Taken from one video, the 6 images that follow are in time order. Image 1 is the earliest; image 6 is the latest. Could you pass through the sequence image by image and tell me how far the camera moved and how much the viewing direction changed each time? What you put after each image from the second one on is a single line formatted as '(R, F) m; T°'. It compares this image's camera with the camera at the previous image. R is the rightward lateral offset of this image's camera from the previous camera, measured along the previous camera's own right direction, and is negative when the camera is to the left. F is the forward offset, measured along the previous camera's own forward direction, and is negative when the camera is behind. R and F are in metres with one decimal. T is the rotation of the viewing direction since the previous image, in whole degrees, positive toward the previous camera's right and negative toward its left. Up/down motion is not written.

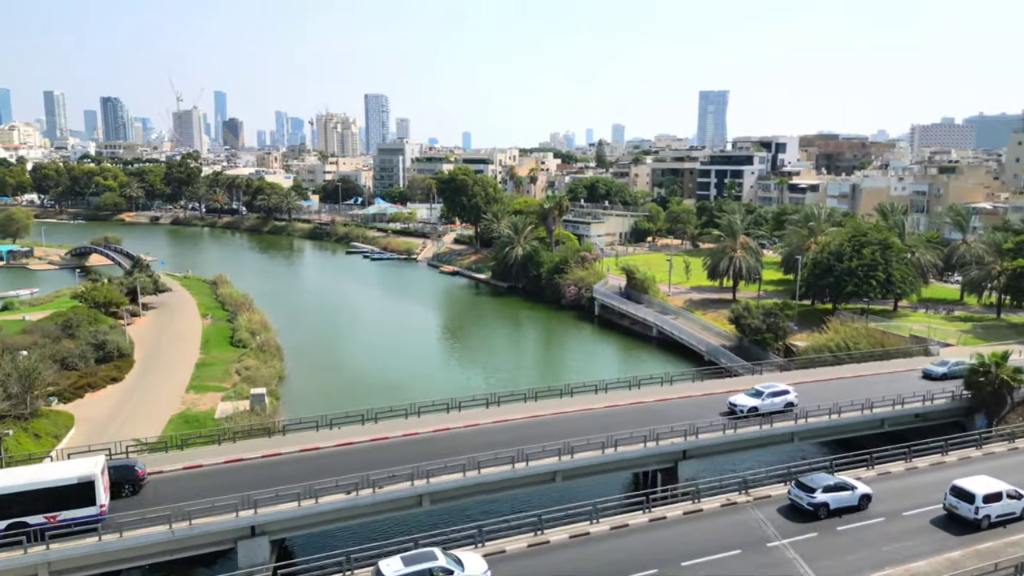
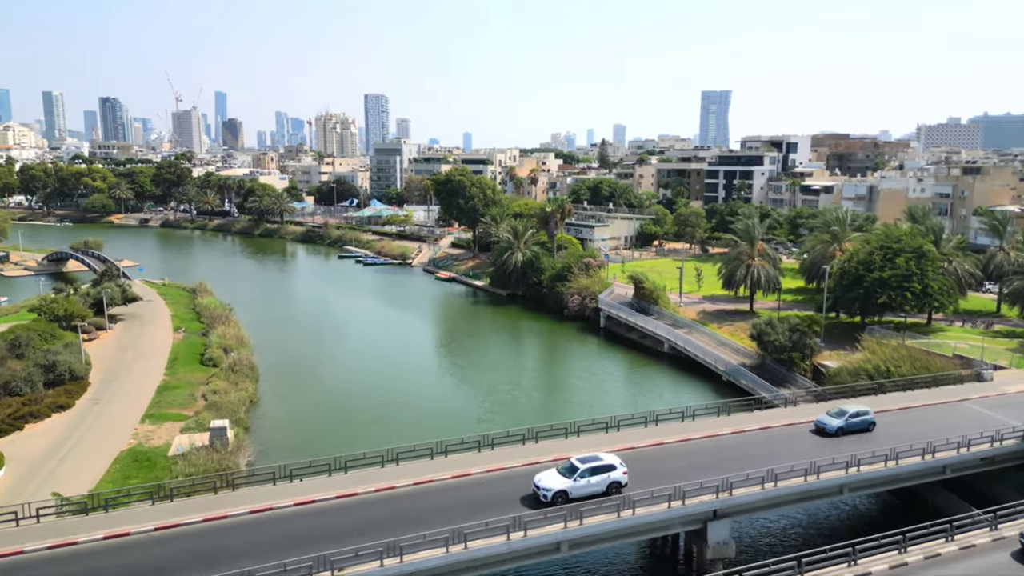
(+0.1, +4.0) m; 0°
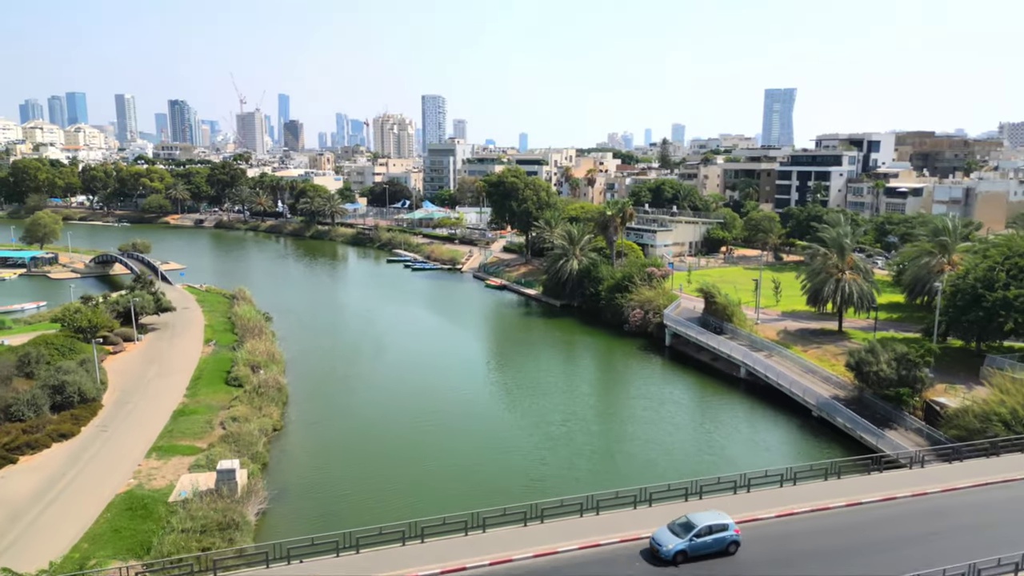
(-0.1, +4.6) m; -4°
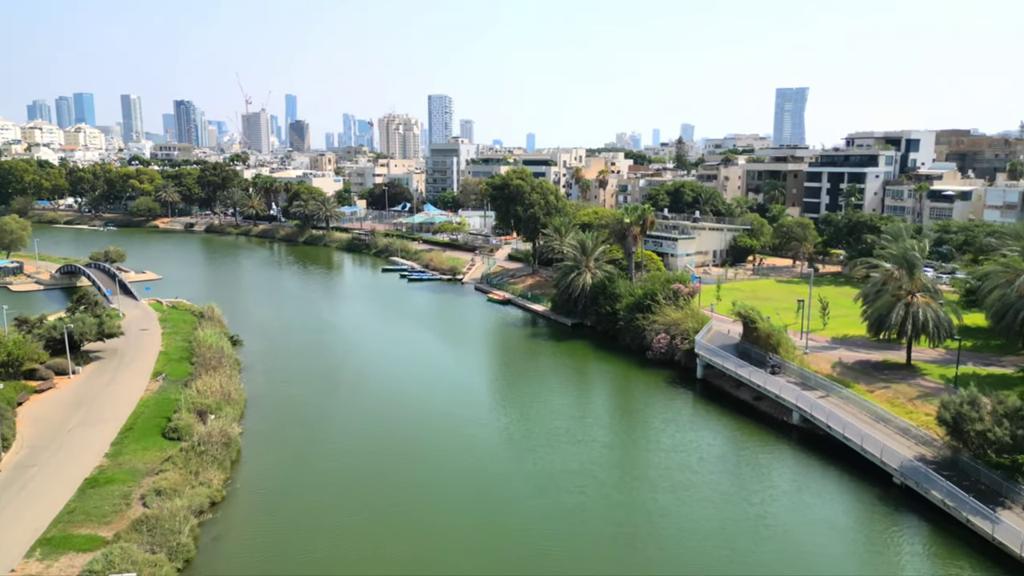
(+0.2, +6.9) m; -1°
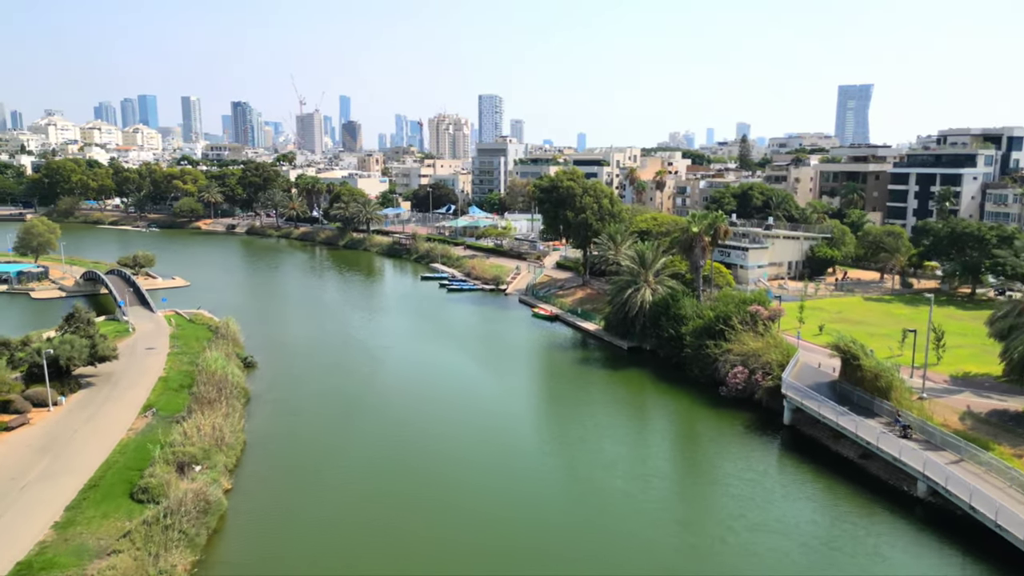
(0.0, +6.1) m; -4°
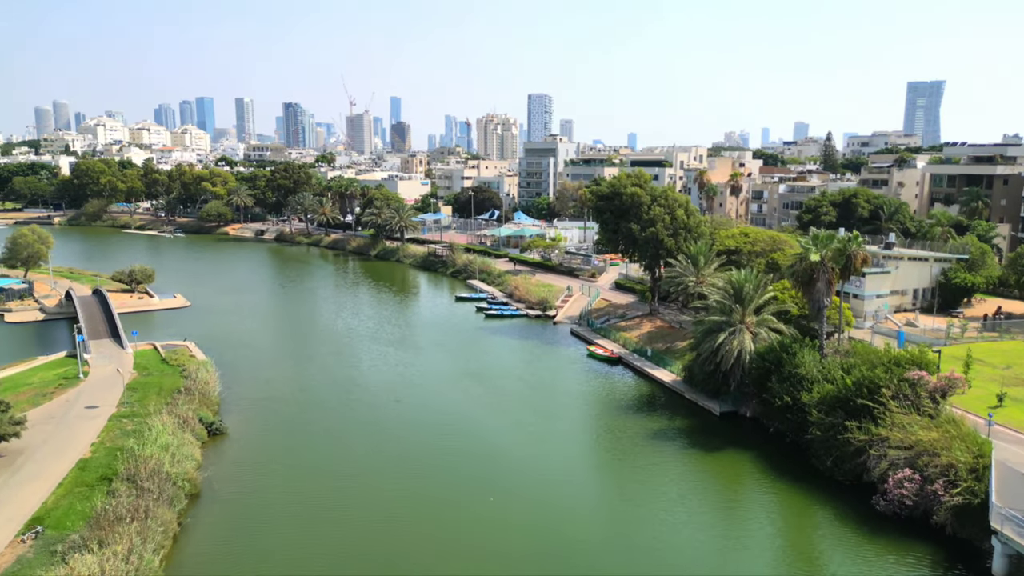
(-0.3, +11.0) m; -4°
